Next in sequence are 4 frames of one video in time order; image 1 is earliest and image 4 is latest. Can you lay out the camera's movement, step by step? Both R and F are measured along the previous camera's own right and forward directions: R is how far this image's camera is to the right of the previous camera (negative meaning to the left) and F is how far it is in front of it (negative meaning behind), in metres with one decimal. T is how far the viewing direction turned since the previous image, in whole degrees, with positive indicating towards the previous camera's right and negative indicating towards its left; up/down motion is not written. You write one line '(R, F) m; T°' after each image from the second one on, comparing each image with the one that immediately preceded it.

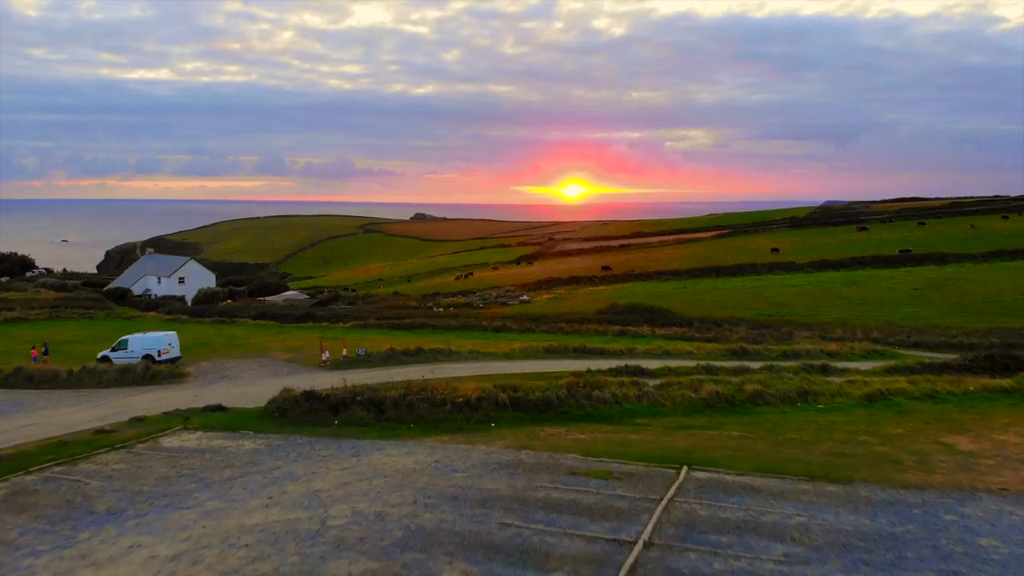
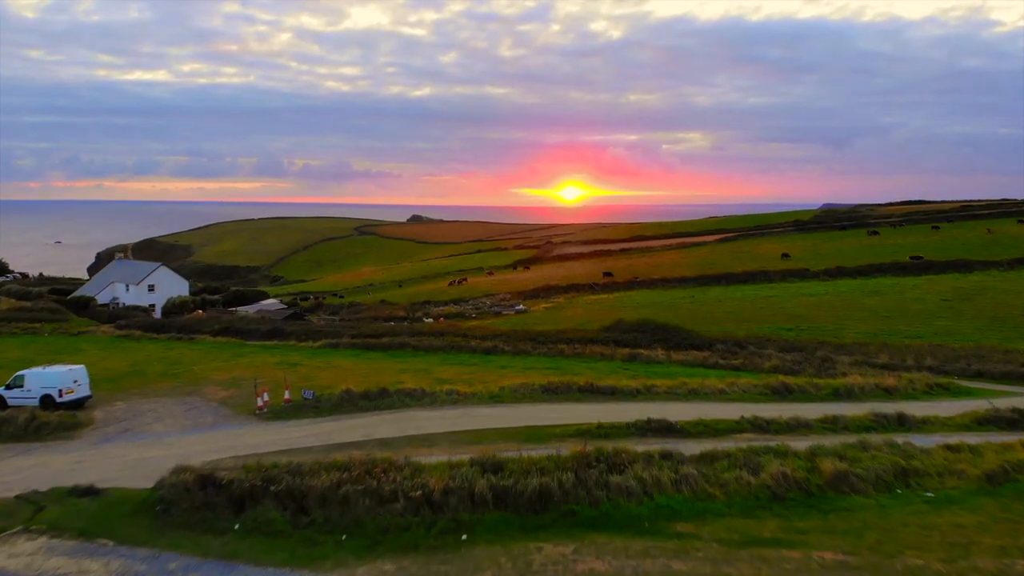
(+0.3, +4.7) m; 0°
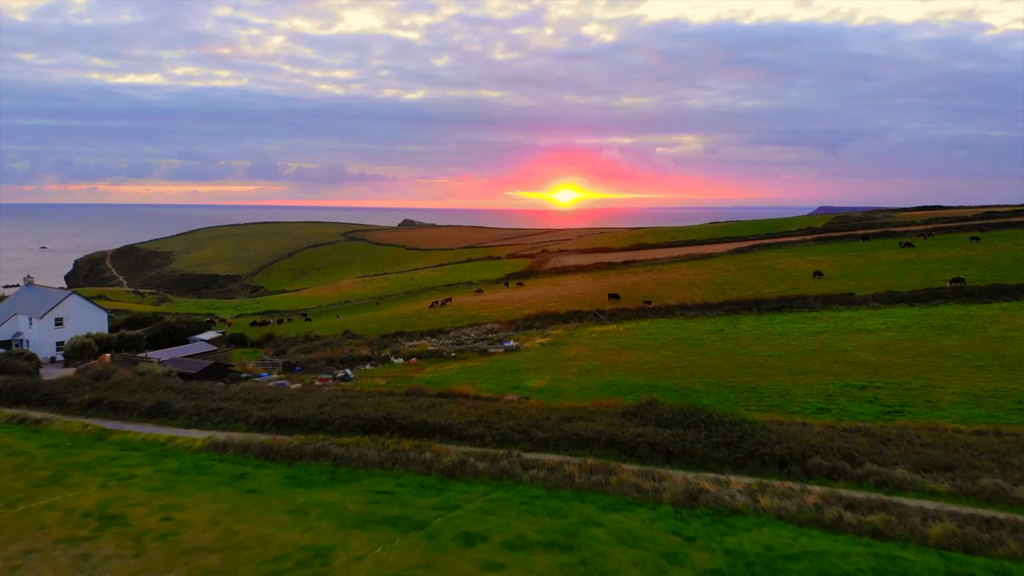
(+0.7, +11.0) m; +1°
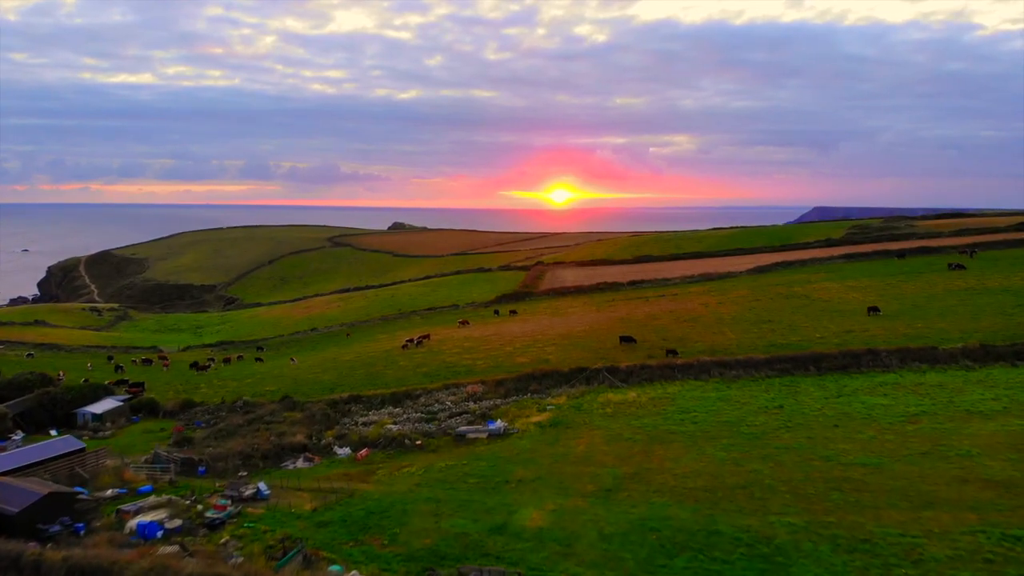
(+0.6, +12.3) m; +1°
